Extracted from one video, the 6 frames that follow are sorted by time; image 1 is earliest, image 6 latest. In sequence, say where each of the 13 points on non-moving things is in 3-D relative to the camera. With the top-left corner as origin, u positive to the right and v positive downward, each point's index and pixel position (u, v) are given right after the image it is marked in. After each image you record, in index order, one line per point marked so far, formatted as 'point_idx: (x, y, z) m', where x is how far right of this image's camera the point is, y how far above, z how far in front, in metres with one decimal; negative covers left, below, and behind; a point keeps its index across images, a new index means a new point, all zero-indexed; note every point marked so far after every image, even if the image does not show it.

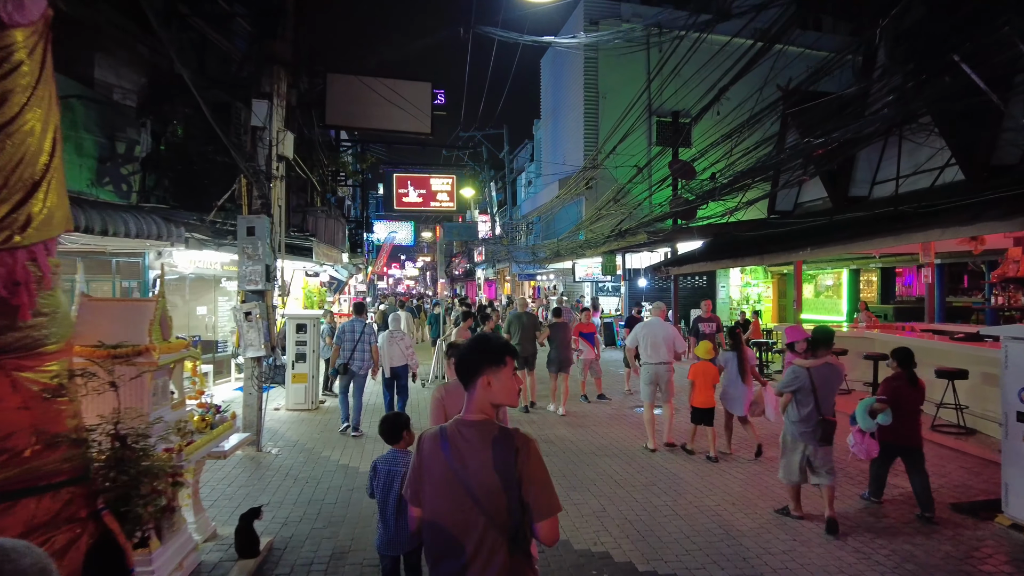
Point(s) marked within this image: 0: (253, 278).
0: (-3.1, +0.1, +6.8) m
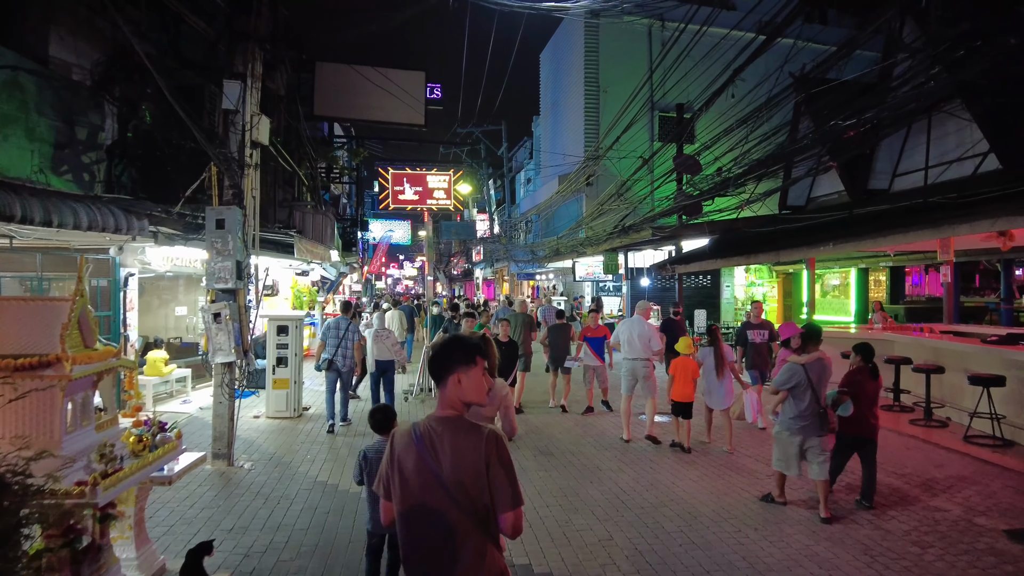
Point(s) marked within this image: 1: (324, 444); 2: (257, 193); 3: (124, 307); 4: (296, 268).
0: (-3.1, +0.1, +6.2) m
1: (-2.4, -2.0, +7.4) m
2: (-3.0, +1.1, +6.8) m
3: (-5.8, -0.3, +8.6) m
4: (-5.5, +0.5, +14.4) m
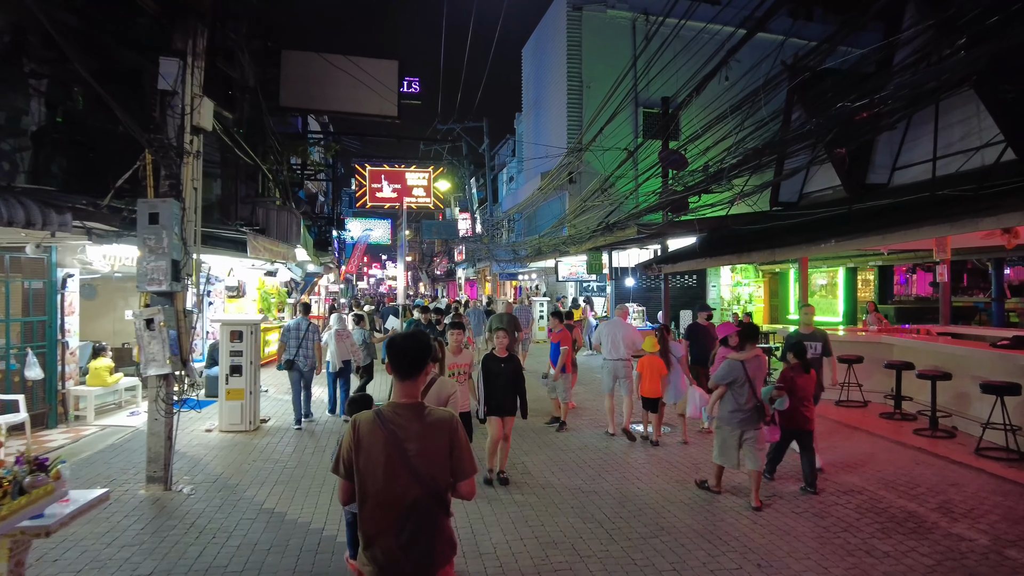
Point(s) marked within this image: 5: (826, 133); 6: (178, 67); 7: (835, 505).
0: (-3.4, +0.1, +5.5) m
1: (-2.7, -2.1, +6.7) m
2: (-3.3, +1.1, +6.1) m
3: (-6.1, -0.3, +7.8) m
4: (-5.9, +0.5, +13.6) m
5: (+3.7, +1.8, +6.7) m
6: (-3.4, +2.2, +5.8) m
7: (+3.0, -2.0, +5.4) m
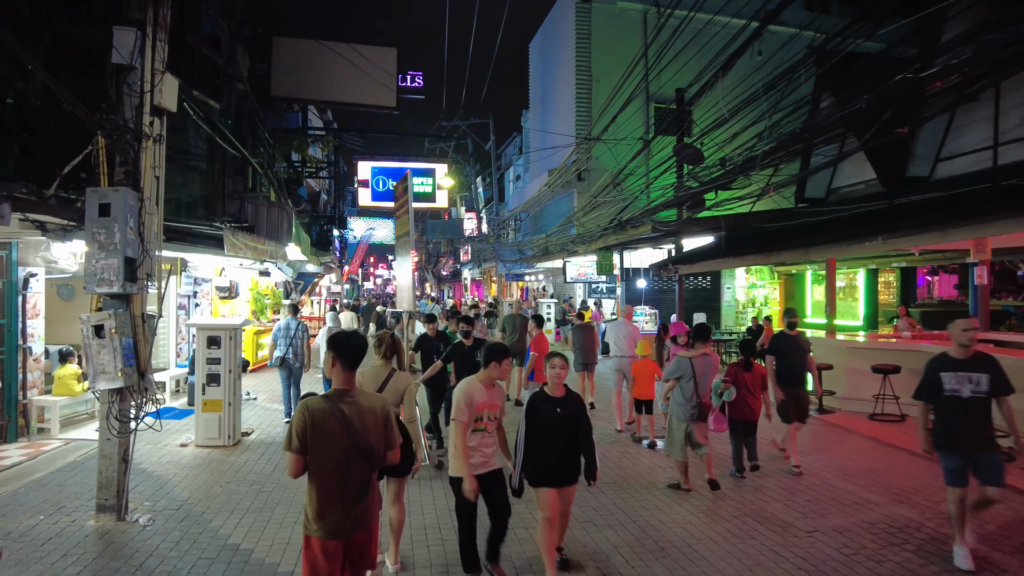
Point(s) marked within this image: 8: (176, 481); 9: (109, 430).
0: (-3.4, +0.1, +4.8) m
1: (-2.7, -2.1, +6.0) m
2: (-3.3, +1.1, +5.4) m
3: (-6.1, -0.3, +7.2) m
4: (-5.8, +0.5, +12.9) m
5: (+3.7, +1.8, +6.0) m
6: (-3.3, +2.2, +5.1) m
7: (+3.0, -2.1, +4.6) m
8: (-3.5, -2.0, +6.0) m
9: (-3.5, -1.2, +5.0) m
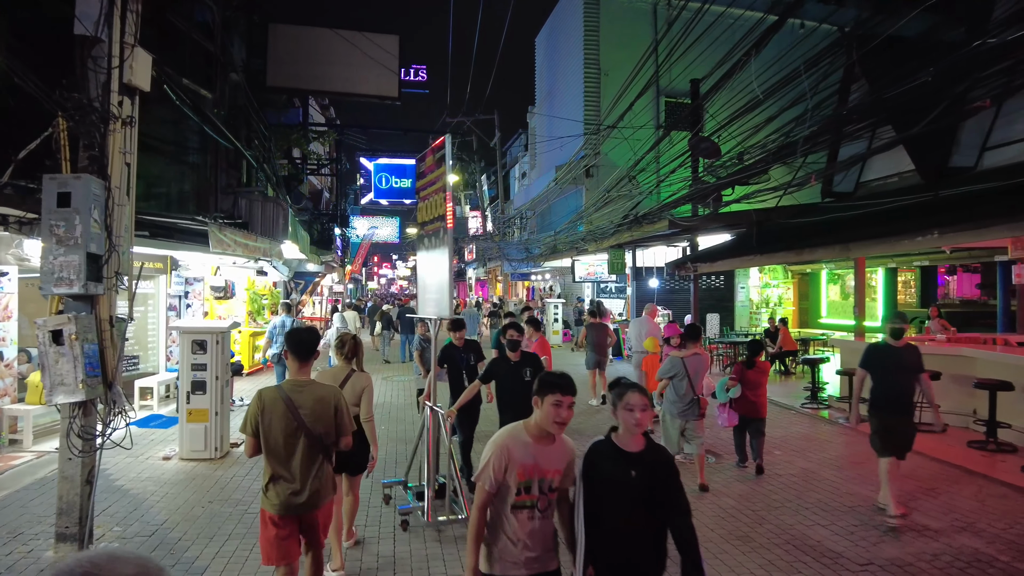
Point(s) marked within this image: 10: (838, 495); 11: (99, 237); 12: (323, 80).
0: (-3.3, +0.1, +4.2) m
1: (-2.6, -2.1, +5.5) m
2: (-3.2, +1.1, +4.8) m
3: (-6.0, -0.3, +6.6) m
4: (-5.7, +0.5, +12.4) m
5: (+3.8, +1.8, +5.3) m
6: (-3.2, +2.2, +4.5) m
7: (+3.1, -2.1, +4.0) m
8: (-3.4, -2.0, +5.5) m
9: (-3.4, -1.2, +4.4) m
10: (+3.4, -2.1, +5.9) m
11: (-3.1, +0.4, +4.4) m
12: (-3.6, +3.9, +10.9) m
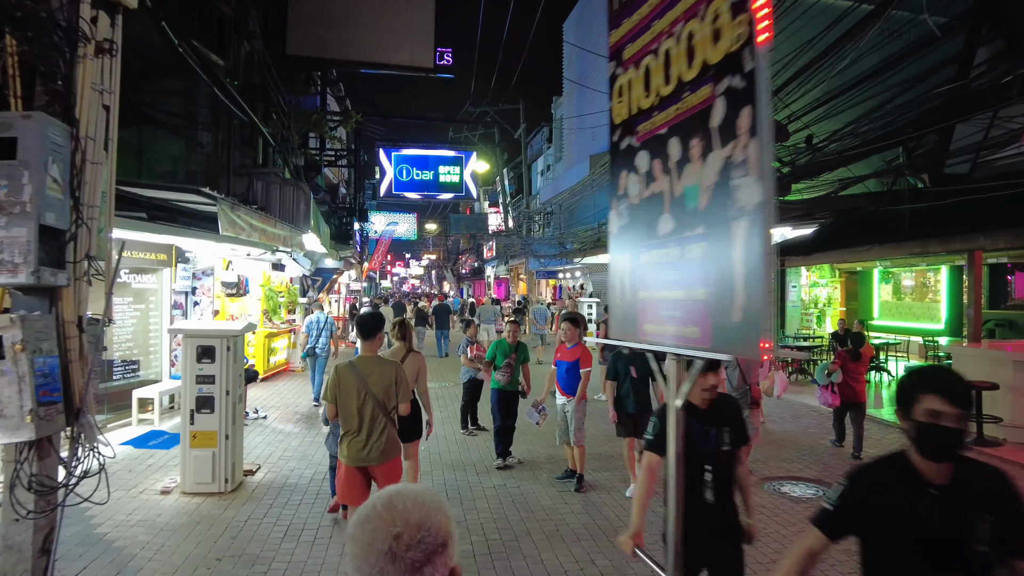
0: (-2.6, +0.2, +2.9) m
1: (-1.9, -2.0, +4.1) m
2: (-2.4, +1.1, +3.5) m
3: (-5.2, -0.2, +5.4) m
4: (-4.8, +0.6, +11.1) m
5: (+4.6, +1.8, +3.9) m
6: (-2.5, +2.3, +3.2) m
7: (+3.8, -2.0, +2.6) m
8: (-2.7, -2.0, +4.2) m
9: (-2.7, -1.2, +3.1) m
10: (+4.1, -2.1, +4.5) m
11: (-2.4, +0.5, +3.1) m
12: (-2.7, +4.0, +9.6) m
